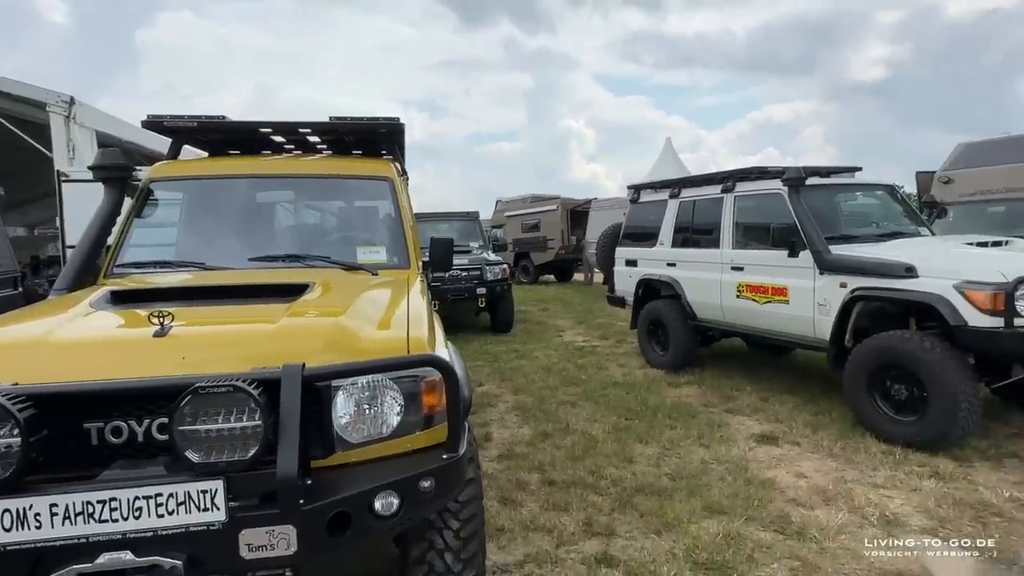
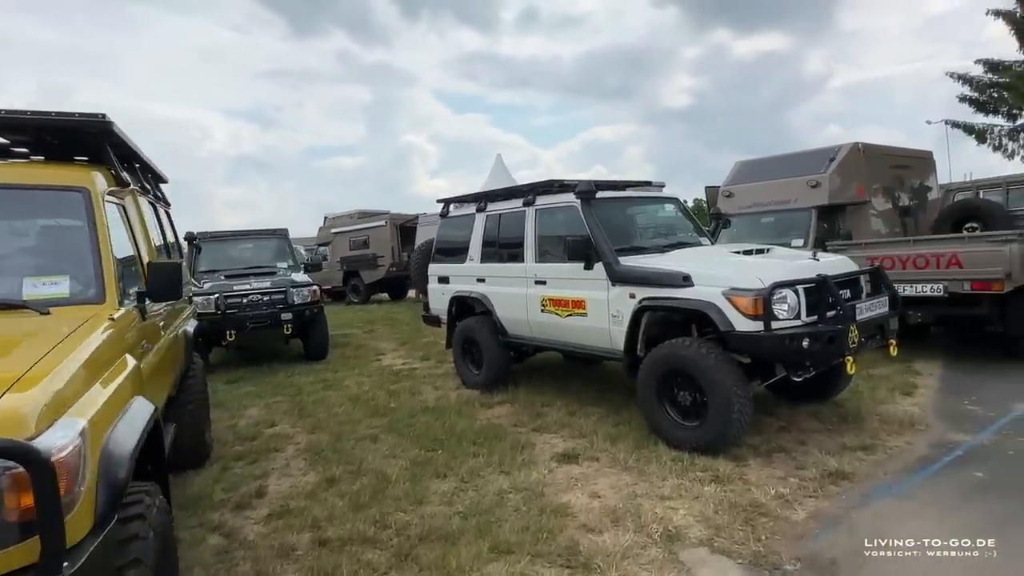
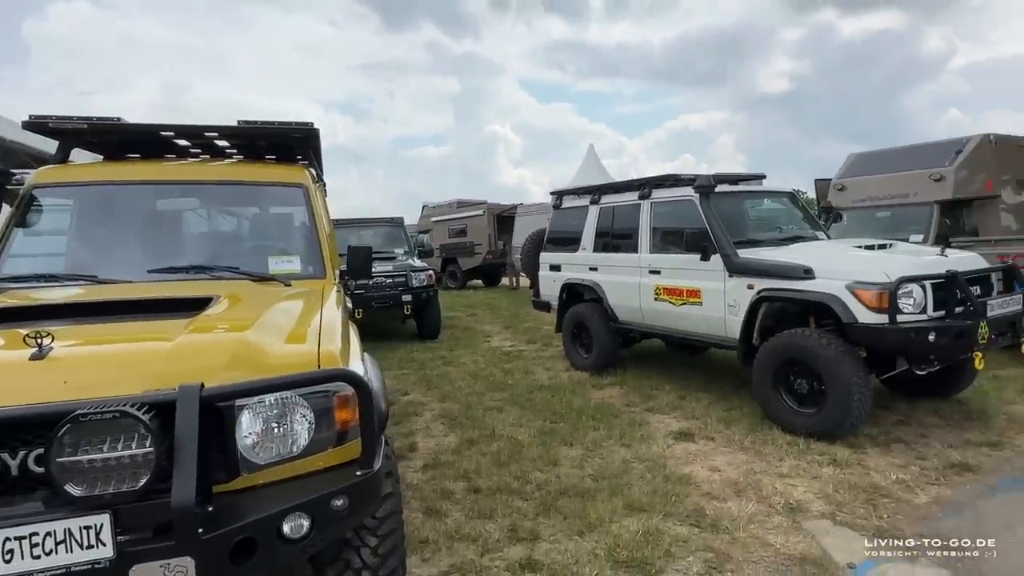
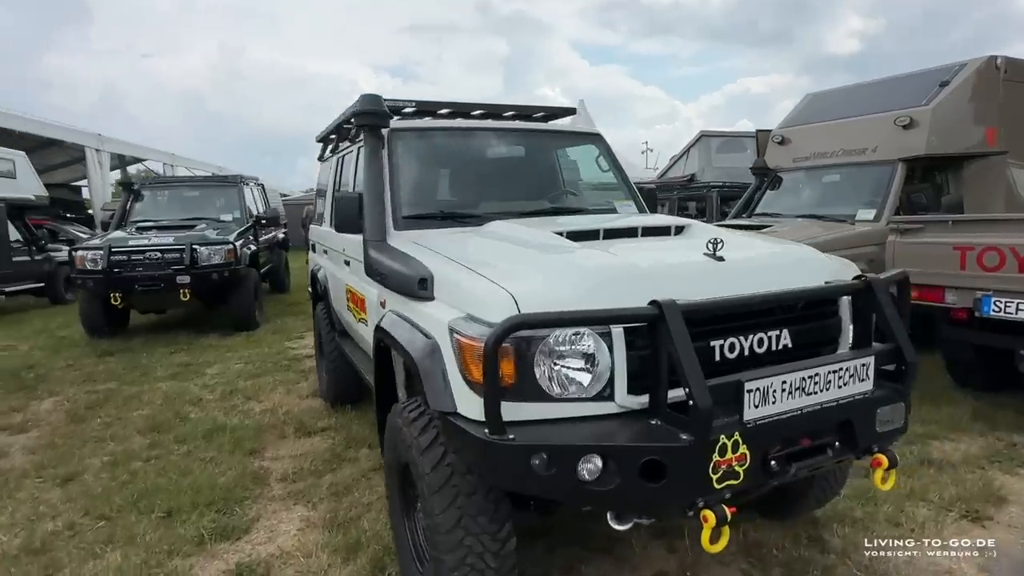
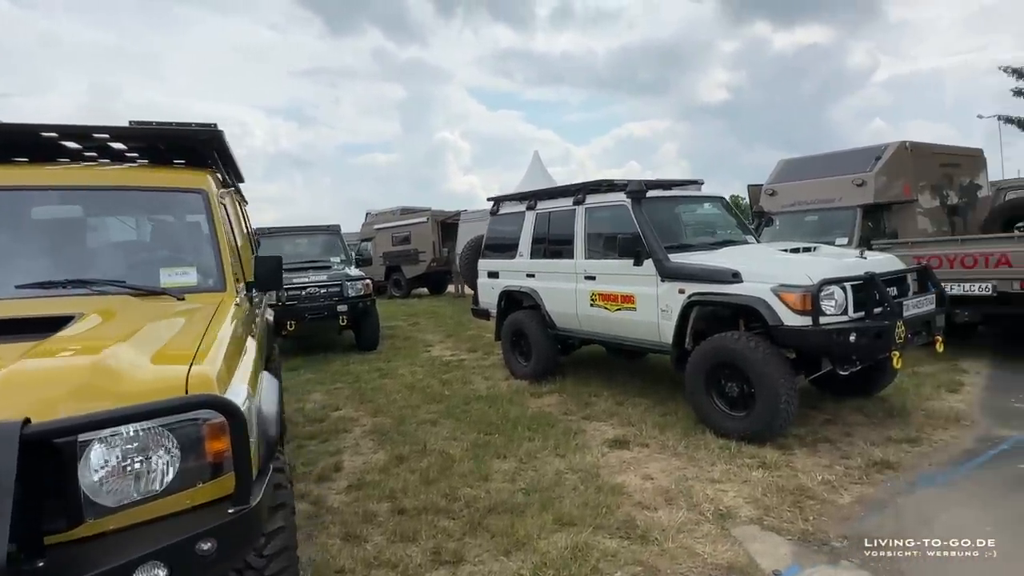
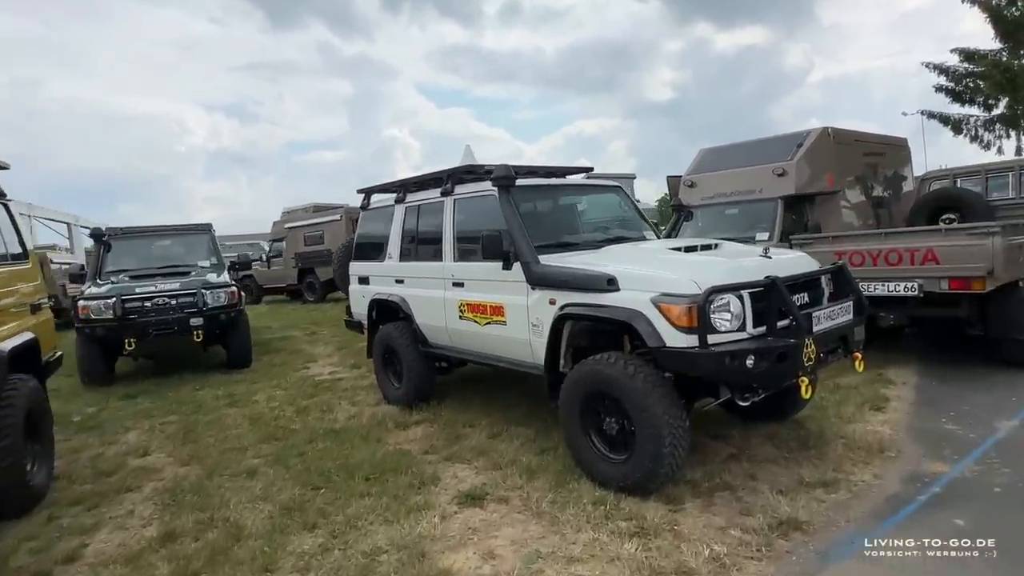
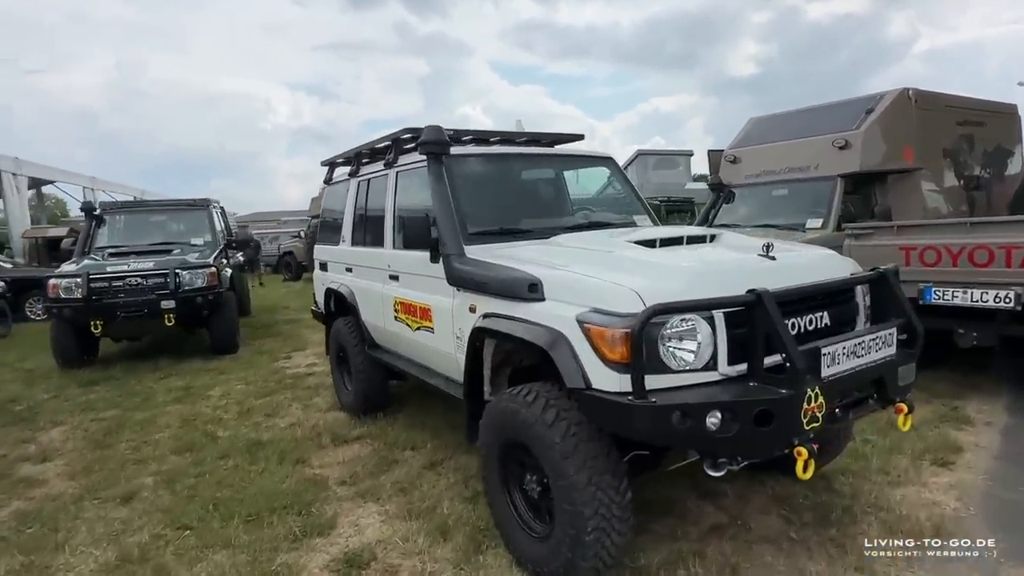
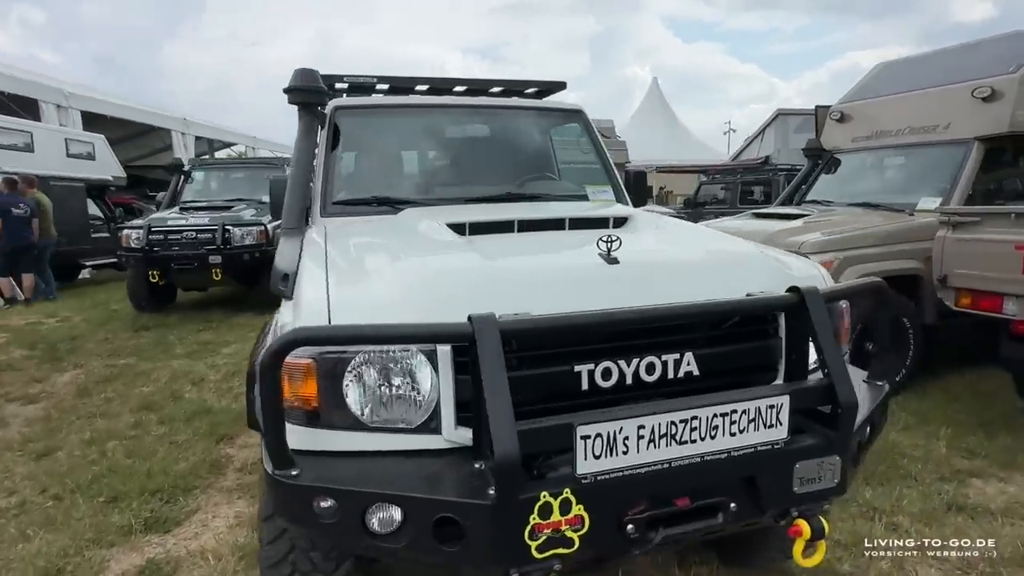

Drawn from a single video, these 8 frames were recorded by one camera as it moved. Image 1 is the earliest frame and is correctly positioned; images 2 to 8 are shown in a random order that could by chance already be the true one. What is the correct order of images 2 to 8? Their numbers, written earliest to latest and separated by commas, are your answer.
3, 5, 2, 6, 7, 4, 8
